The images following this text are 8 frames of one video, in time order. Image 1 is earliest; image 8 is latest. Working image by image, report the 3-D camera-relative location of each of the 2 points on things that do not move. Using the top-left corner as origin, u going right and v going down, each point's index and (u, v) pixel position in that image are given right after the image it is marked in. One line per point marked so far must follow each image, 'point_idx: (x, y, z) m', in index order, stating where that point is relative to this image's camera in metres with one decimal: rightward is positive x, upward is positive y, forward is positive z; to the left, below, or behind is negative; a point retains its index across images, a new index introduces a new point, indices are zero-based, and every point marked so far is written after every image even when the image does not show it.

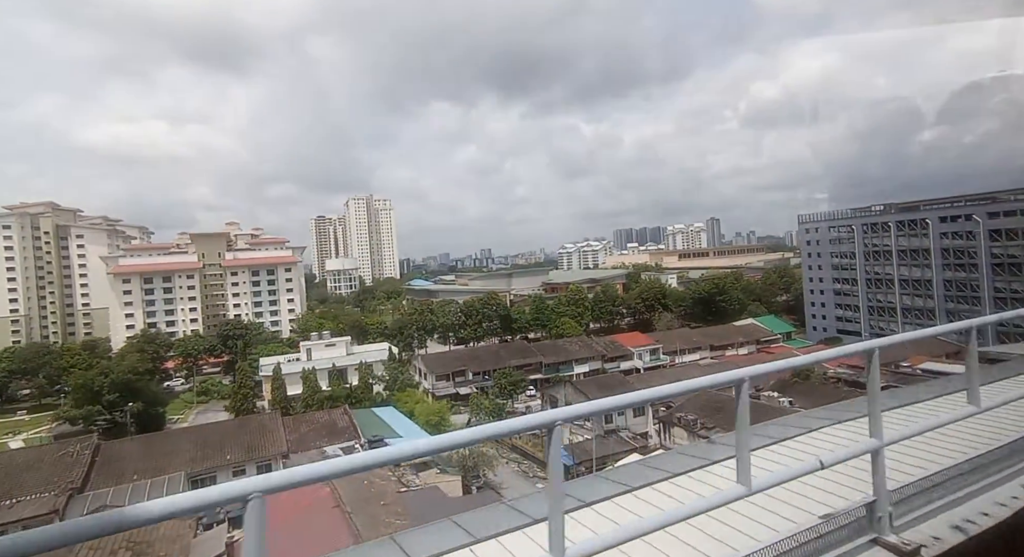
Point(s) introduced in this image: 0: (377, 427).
0: (-1.9, -2.1, +7.9) m
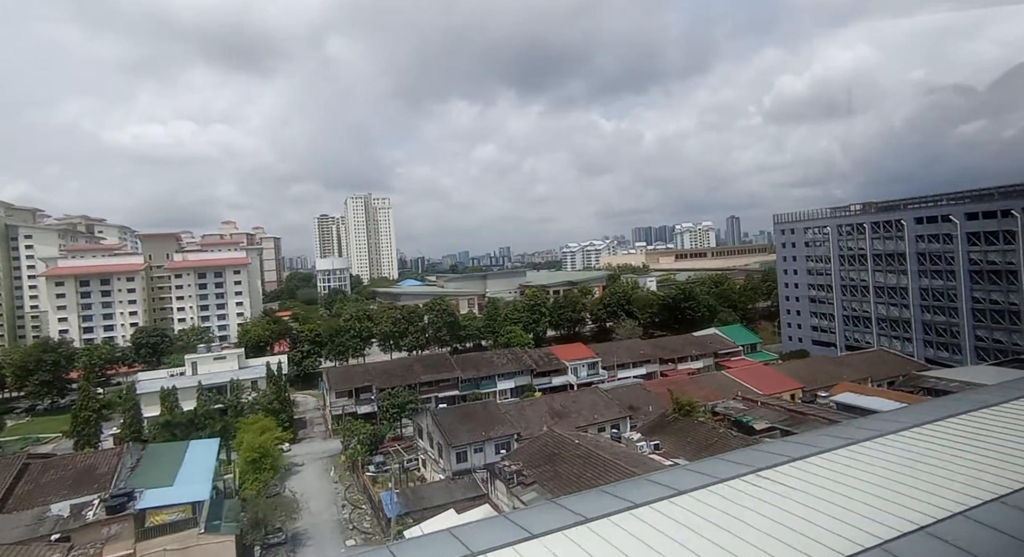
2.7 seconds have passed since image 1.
0: (-4.3, -2.4, +6.7) m
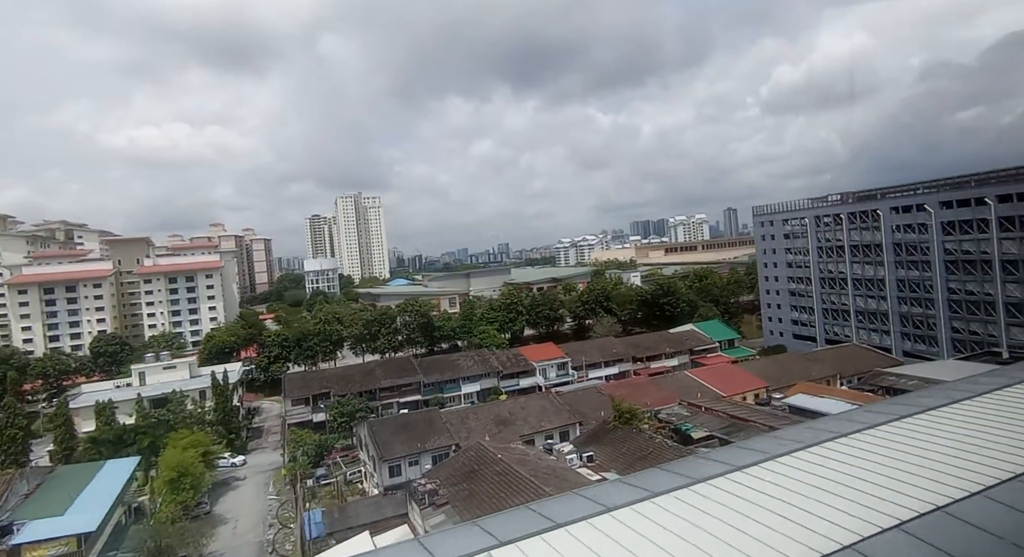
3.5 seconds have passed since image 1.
0: (-5.2, -2.5, +6.3) m
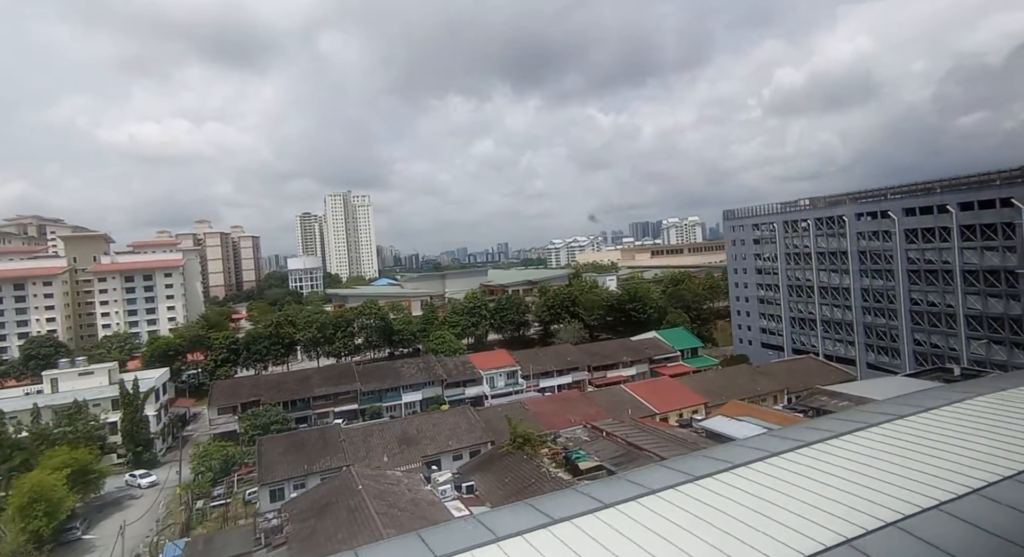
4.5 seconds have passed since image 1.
0: (-6.6, -2.5, +5.6) m
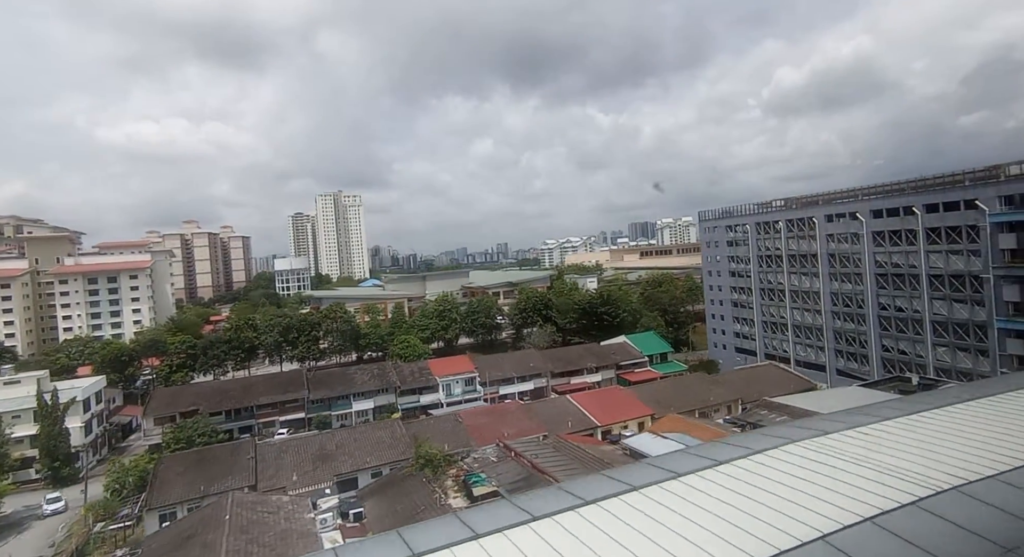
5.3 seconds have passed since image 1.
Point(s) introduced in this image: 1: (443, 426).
0: (-7.6, -2.6, +5.2) m
1: (-1.1, -2.3, +8.6) m
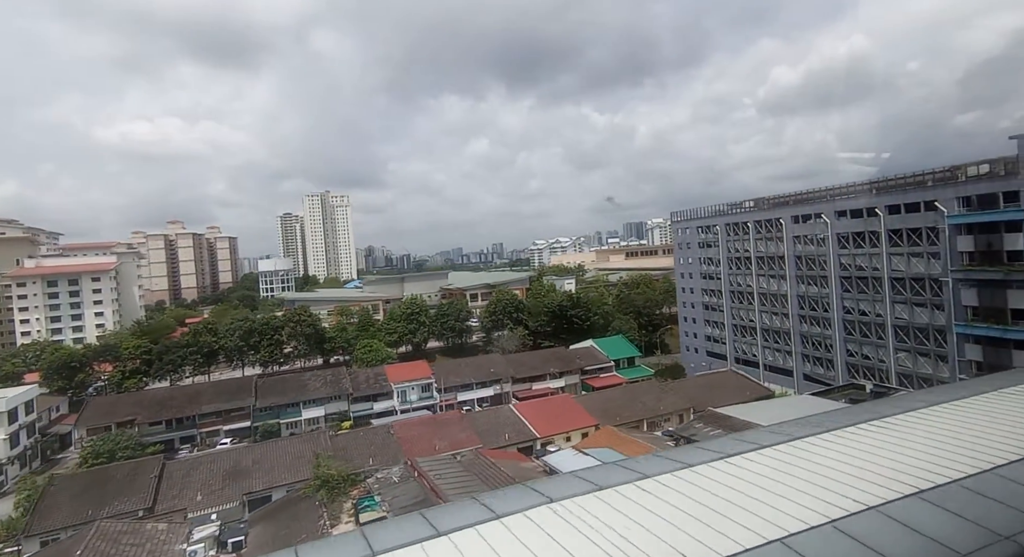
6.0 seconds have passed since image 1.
0: (-8.6, -2.7, +4.7) m
1: (-2.1, -2.4, +8.2) m
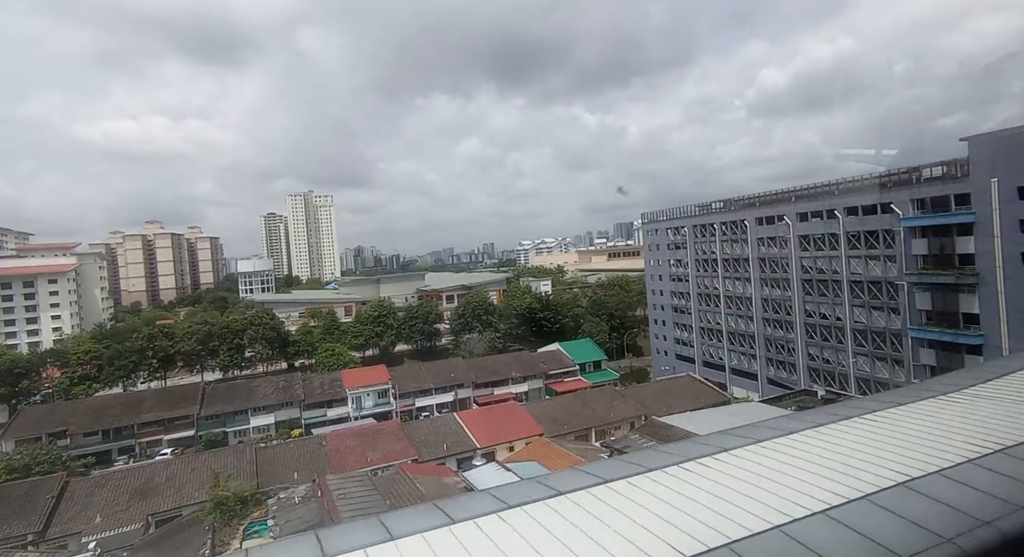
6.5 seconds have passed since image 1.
0: (-9.4, -2.8, +4.2) m
1: (-3.0, -2.4, +7.8) m
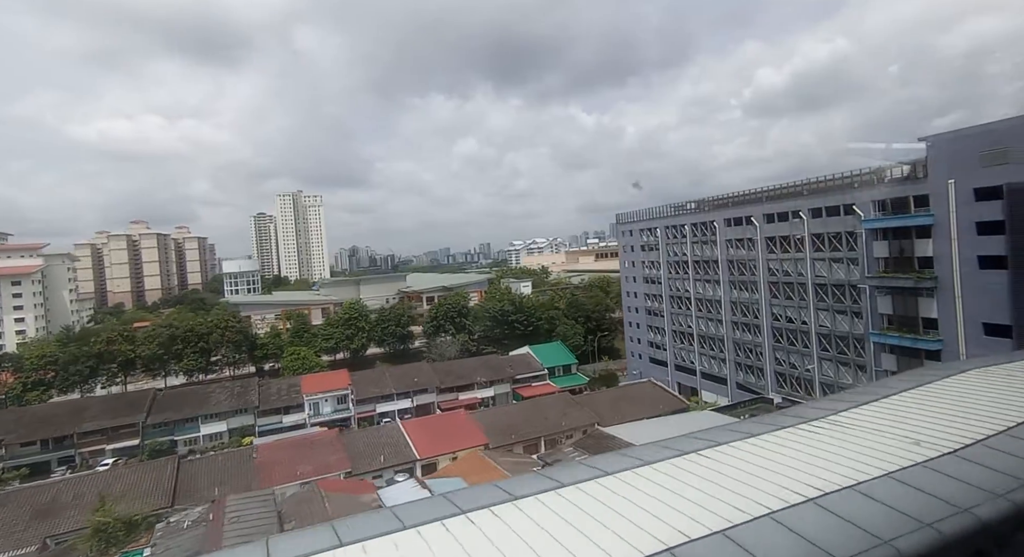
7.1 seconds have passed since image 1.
0: (-10.2, -2.9, +3.8) m
1: (-3.8, -2.5, +7.5) m
